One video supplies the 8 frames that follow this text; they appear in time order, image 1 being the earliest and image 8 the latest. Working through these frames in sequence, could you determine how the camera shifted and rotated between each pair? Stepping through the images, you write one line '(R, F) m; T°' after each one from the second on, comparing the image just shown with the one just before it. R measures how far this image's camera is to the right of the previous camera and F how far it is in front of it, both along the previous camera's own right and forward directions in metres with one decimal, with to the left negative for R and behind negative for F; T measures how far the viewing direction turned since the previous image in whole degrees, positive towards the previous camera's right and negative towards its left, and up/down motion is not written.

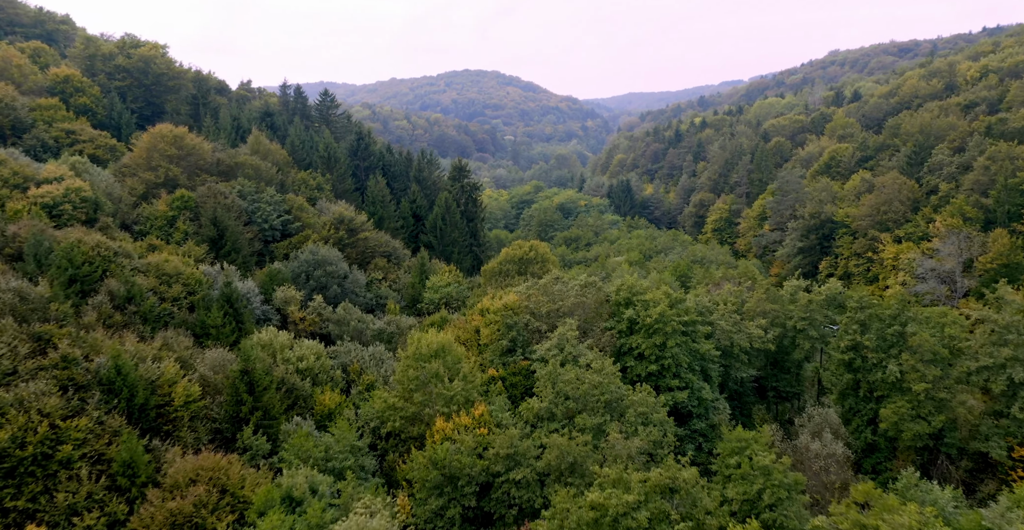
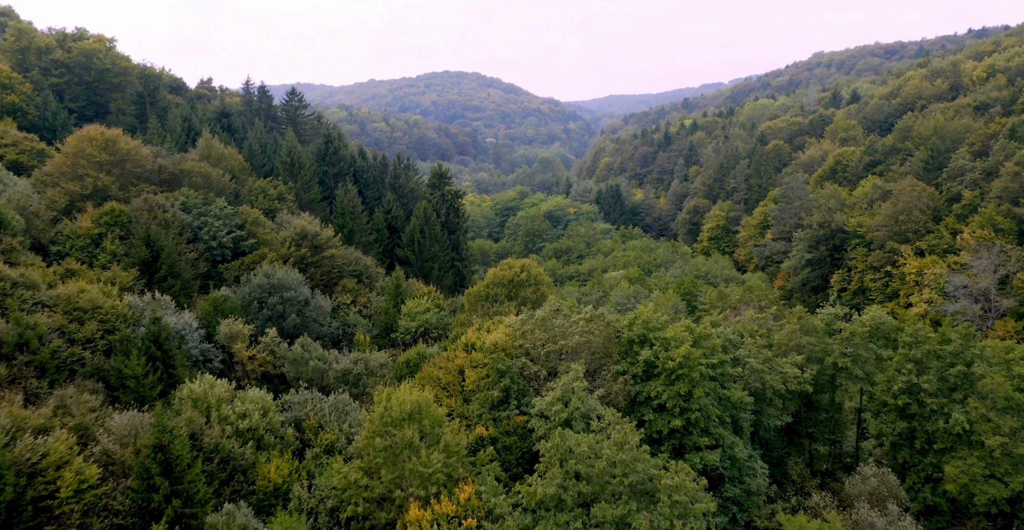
(-0.4, +6.6) m; +2°
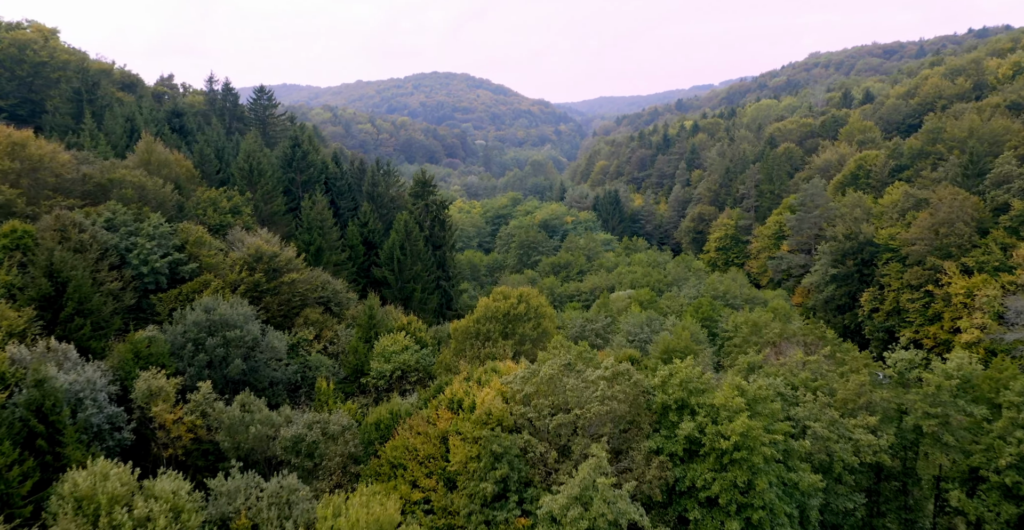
(-0.3, +7.5) m; +1°
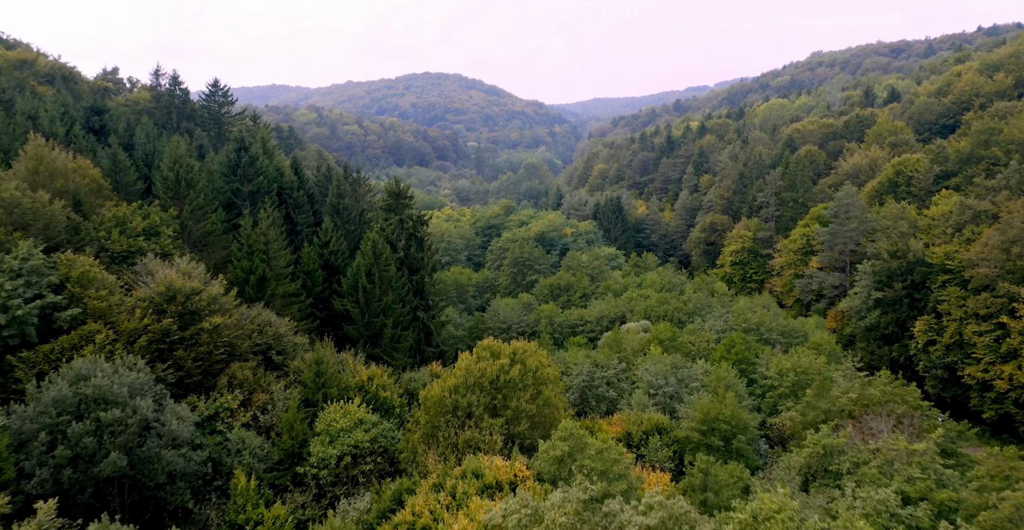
(+0.1, +9.4) m; +1°
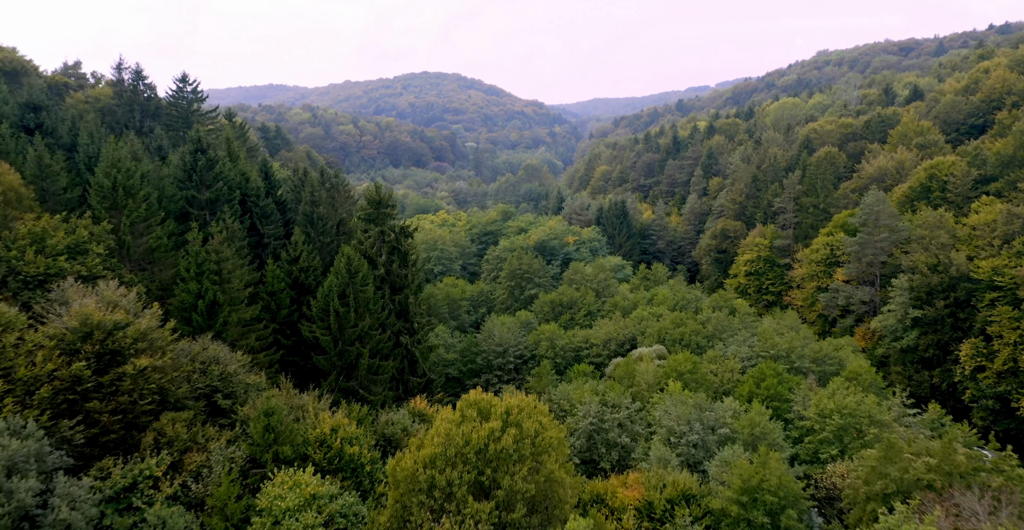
(+0.2, +5.7) m; 0°
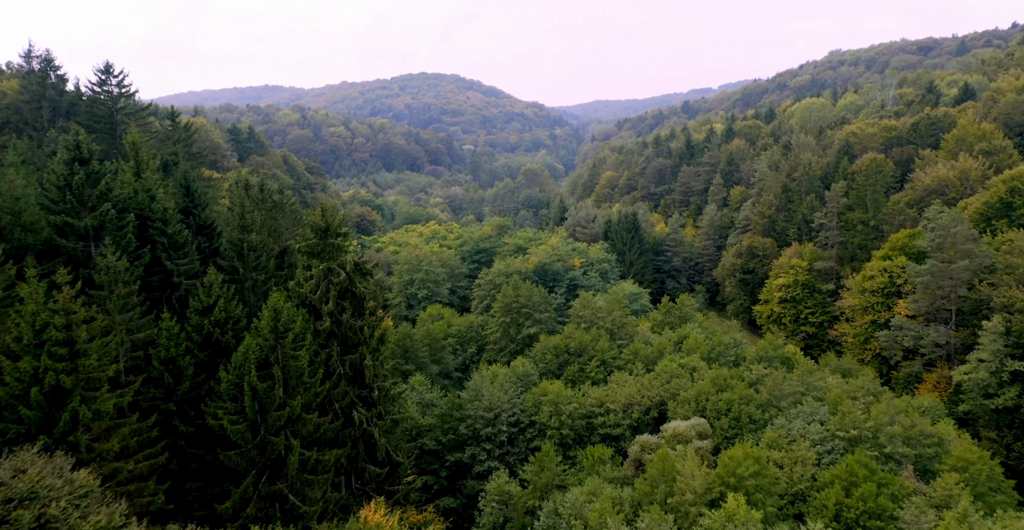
(+0.3, +10.5) m; 0°
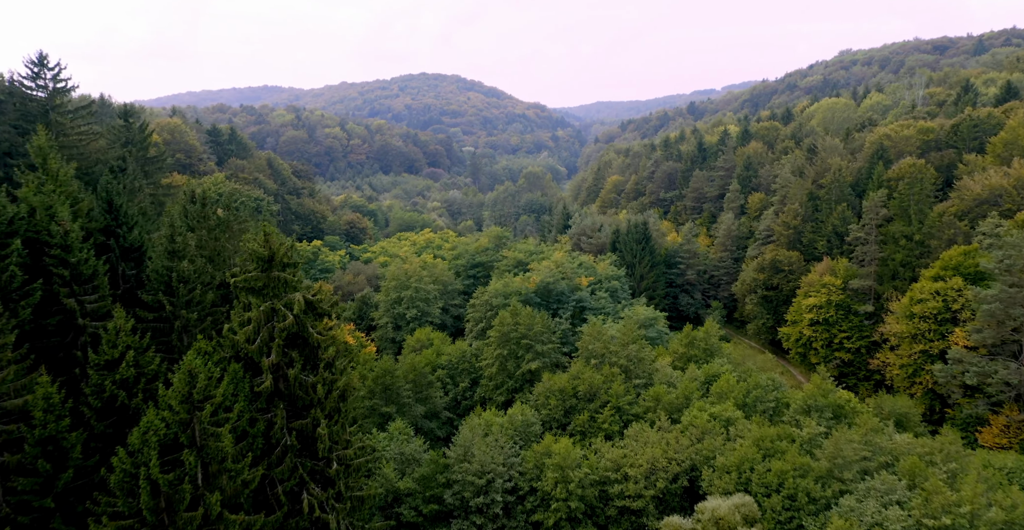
(+0.2, +6.7) m; 0°
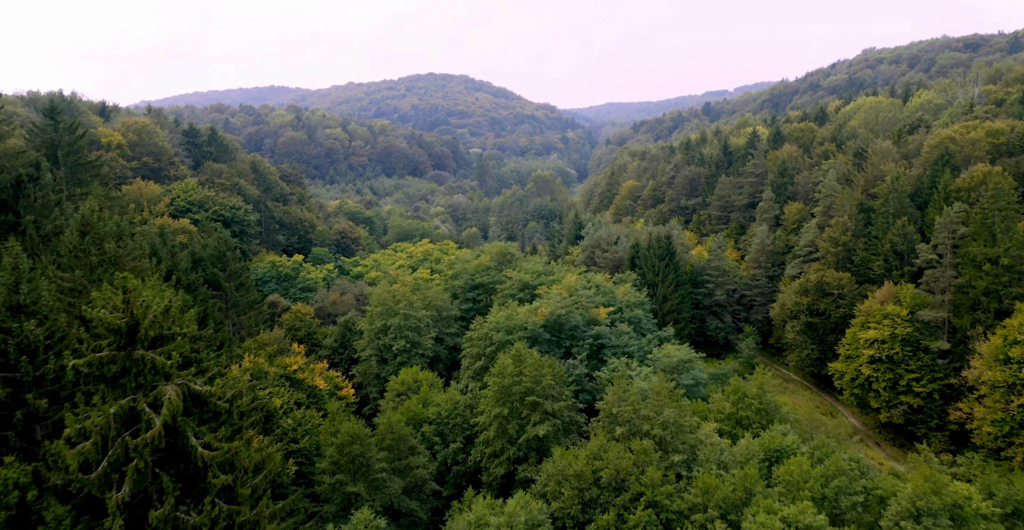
(+0.3, +8.6) m; -1°
